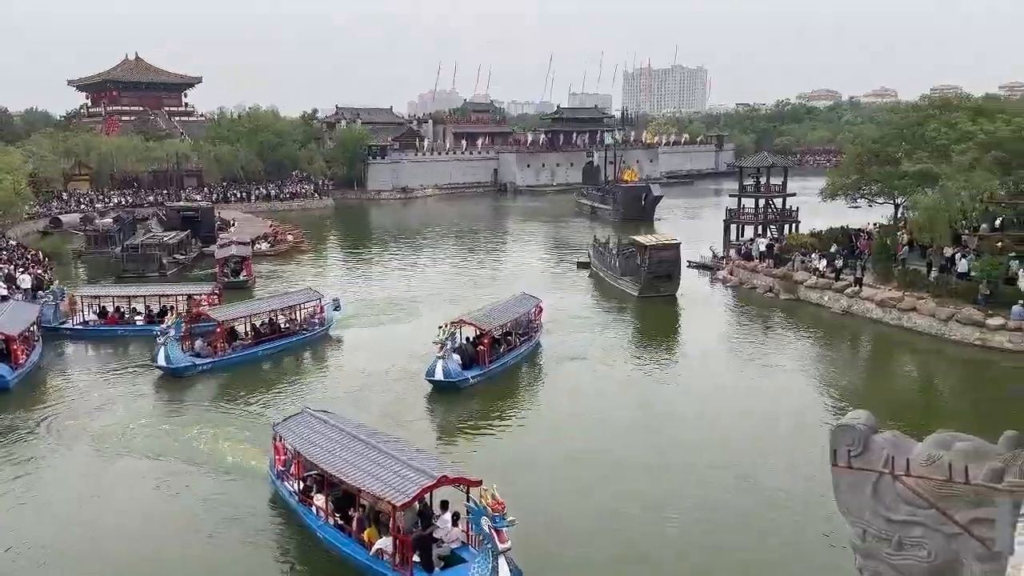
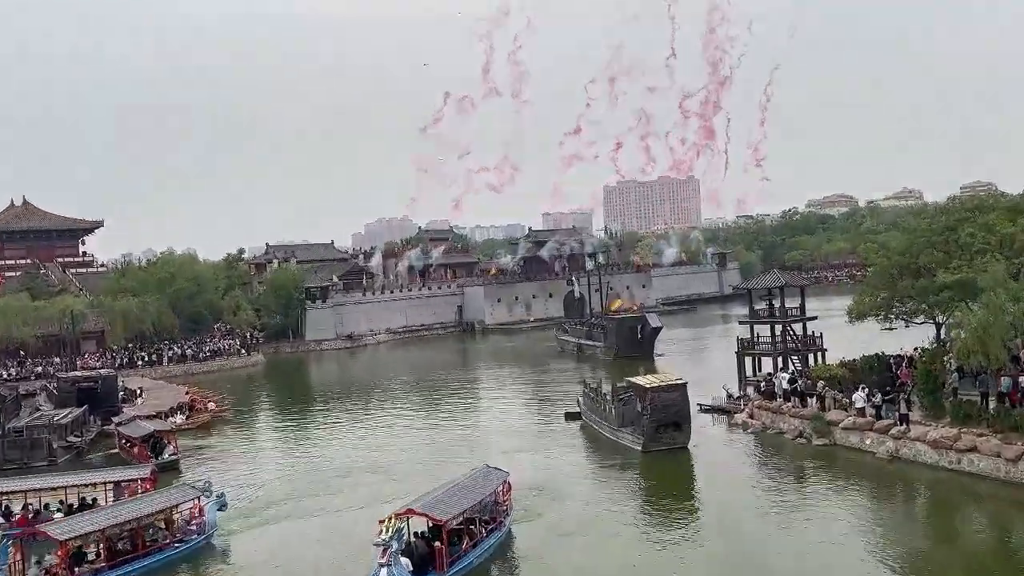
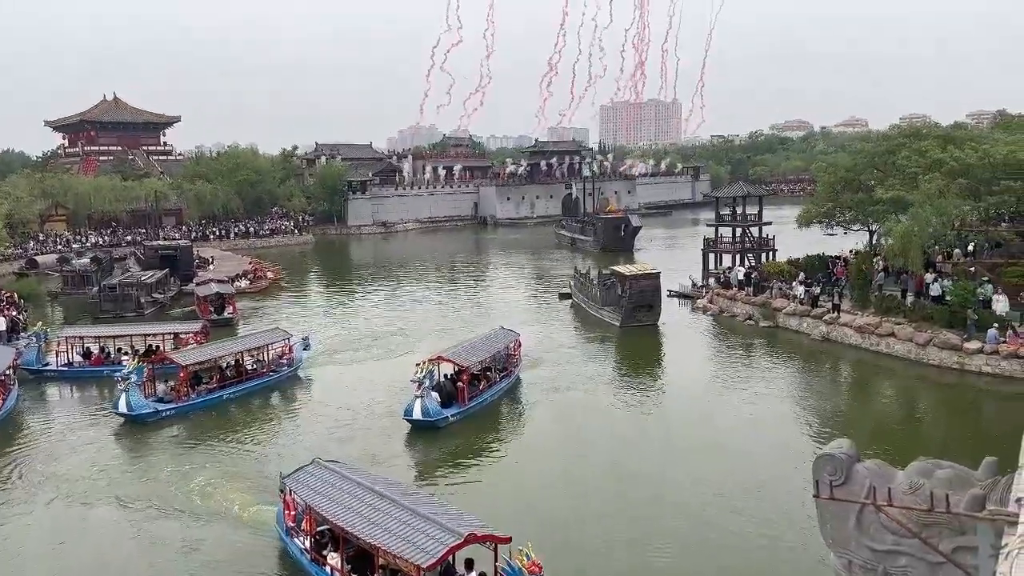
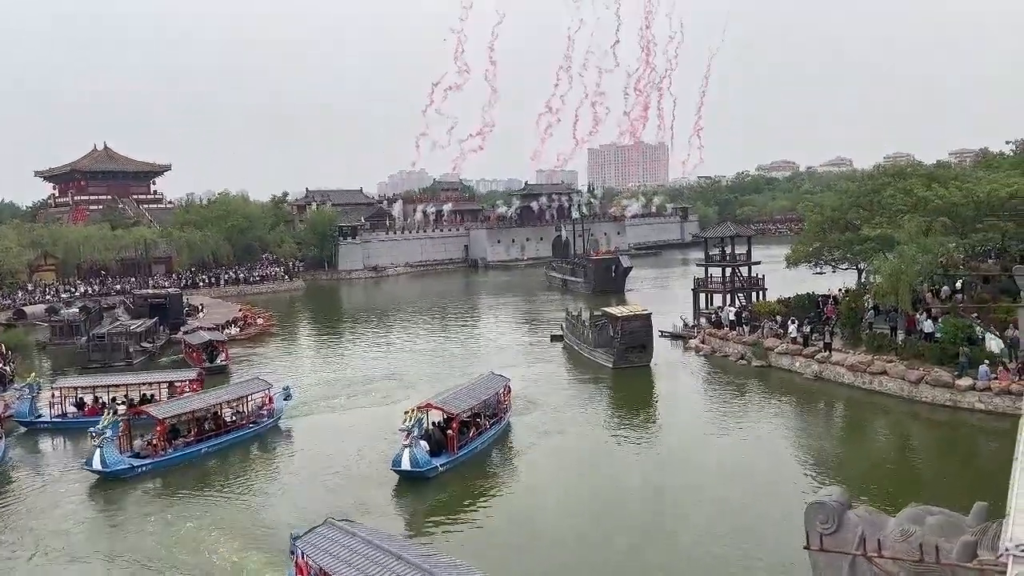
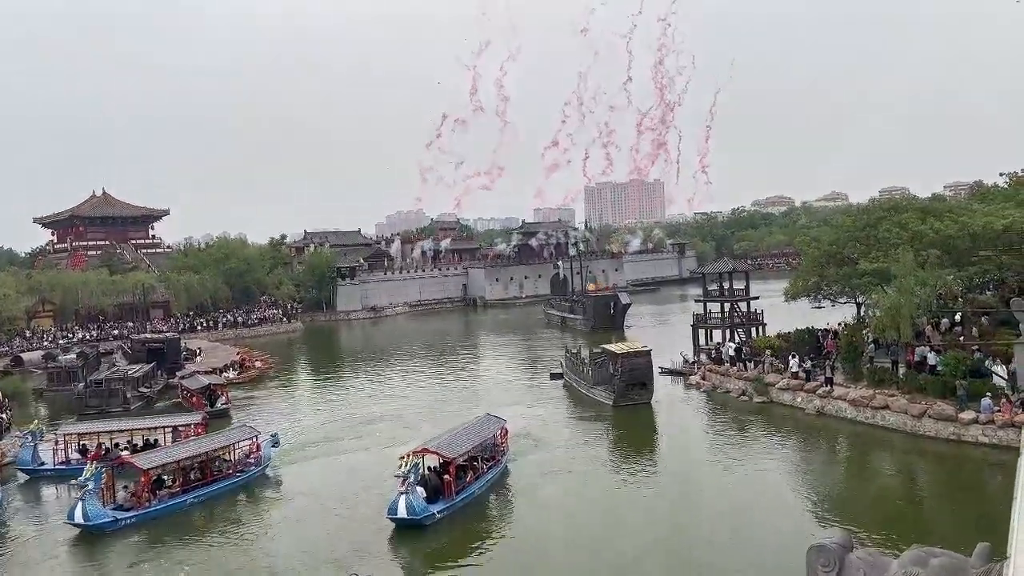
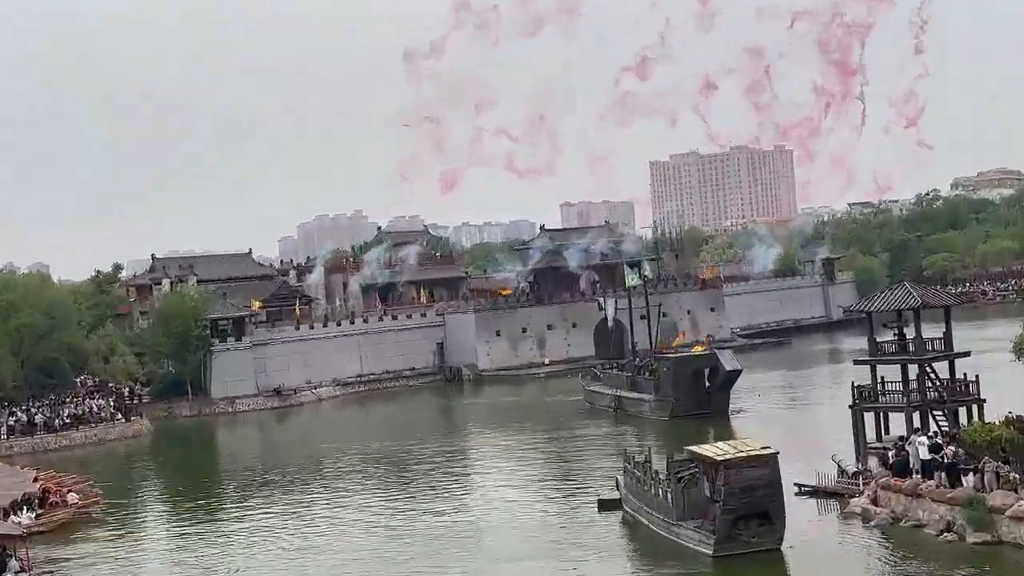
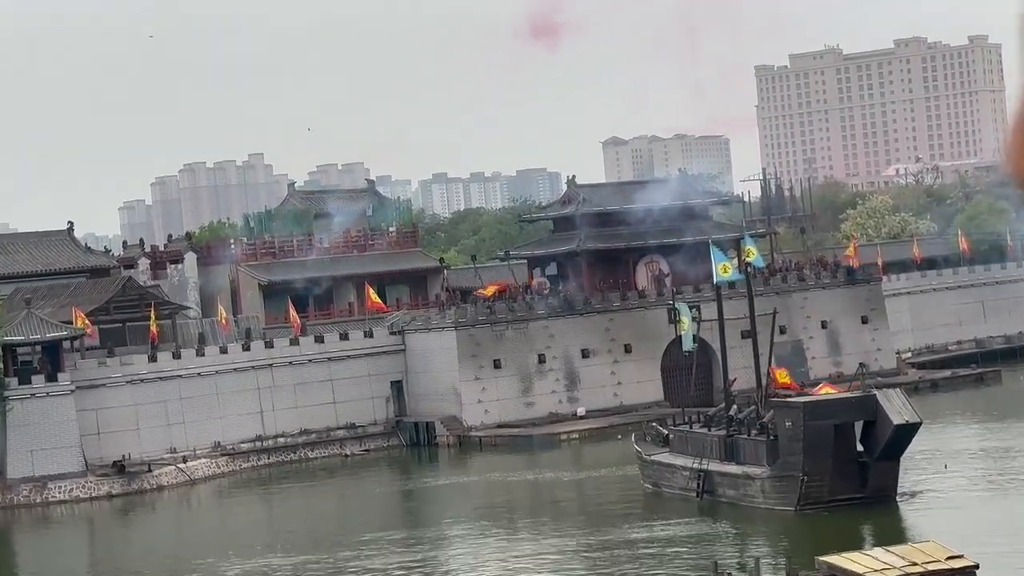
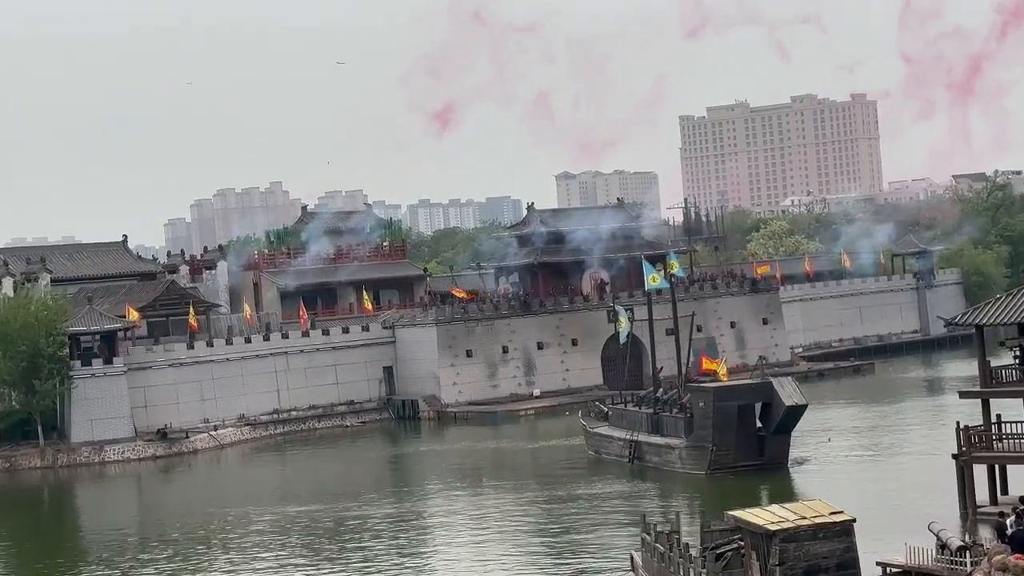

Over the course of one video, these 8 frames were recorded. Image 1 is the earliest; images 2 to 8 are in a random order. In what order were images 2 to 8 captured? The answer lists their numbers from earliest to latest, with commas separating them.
3, 4, 5, 2, 6, 8, 7
